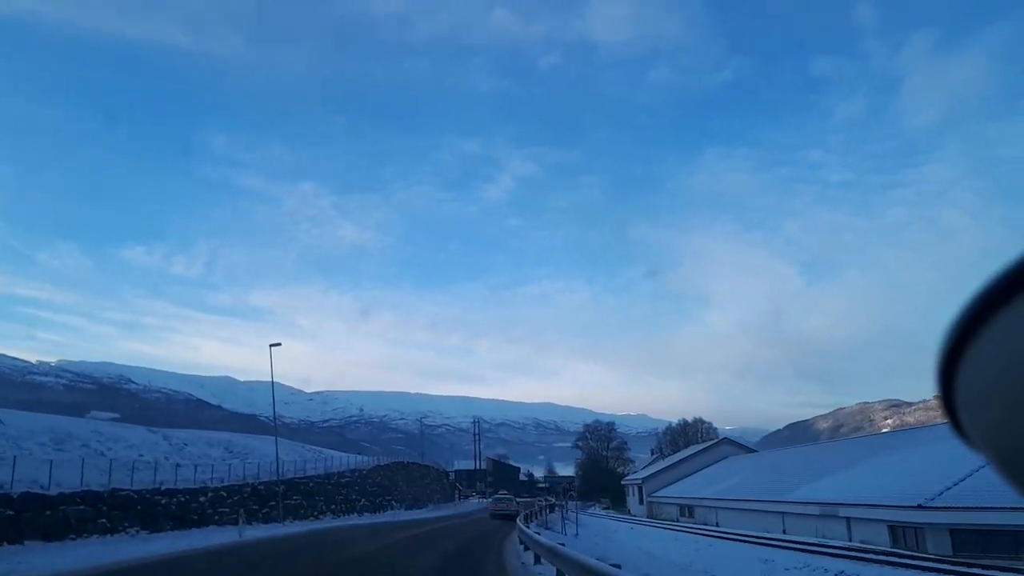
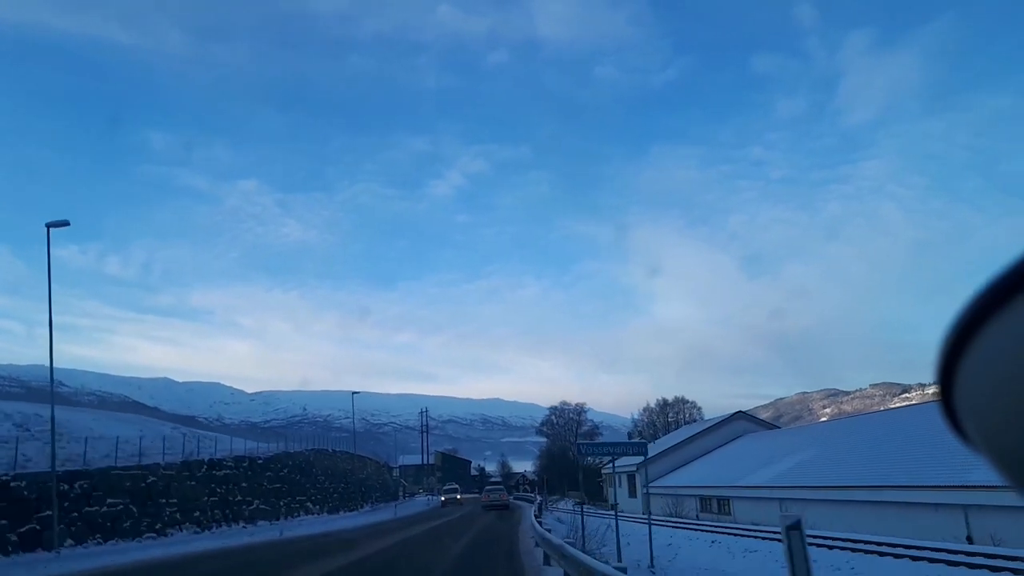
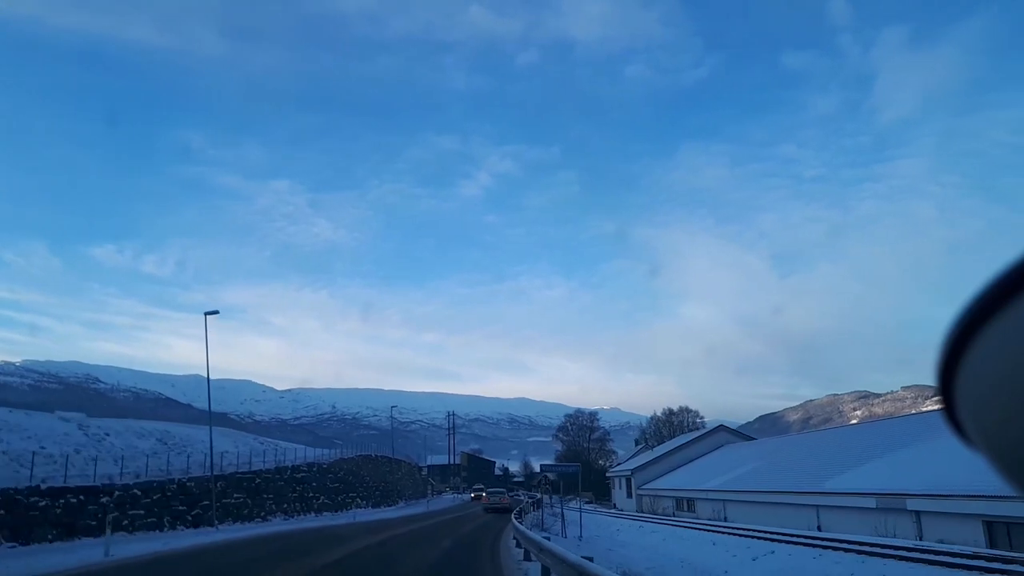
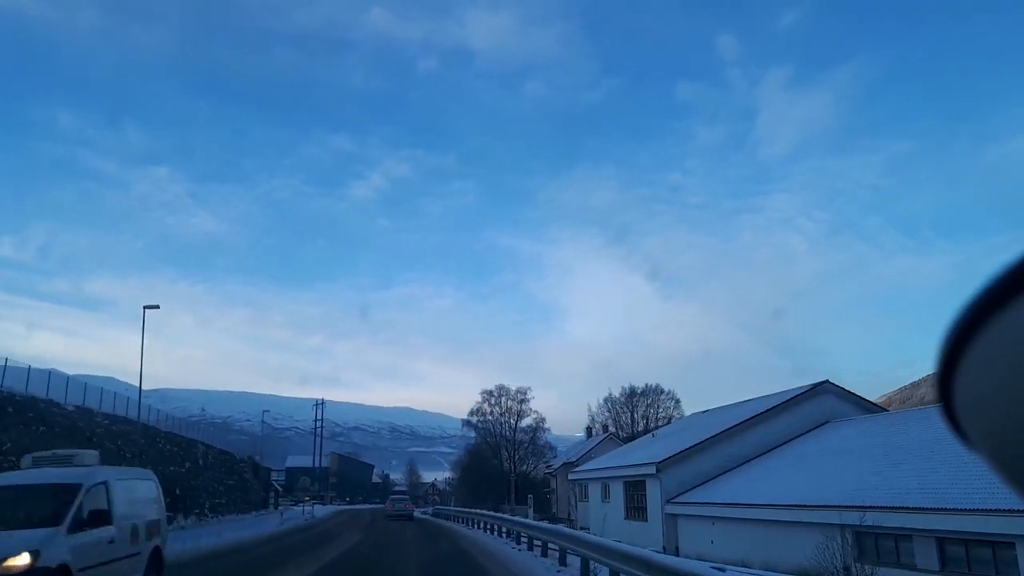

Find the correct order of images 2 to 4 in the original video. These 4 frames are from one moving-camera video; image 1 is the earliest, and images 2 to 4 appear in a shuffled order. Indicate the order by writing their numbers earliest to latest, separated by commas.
3, 2, 4
